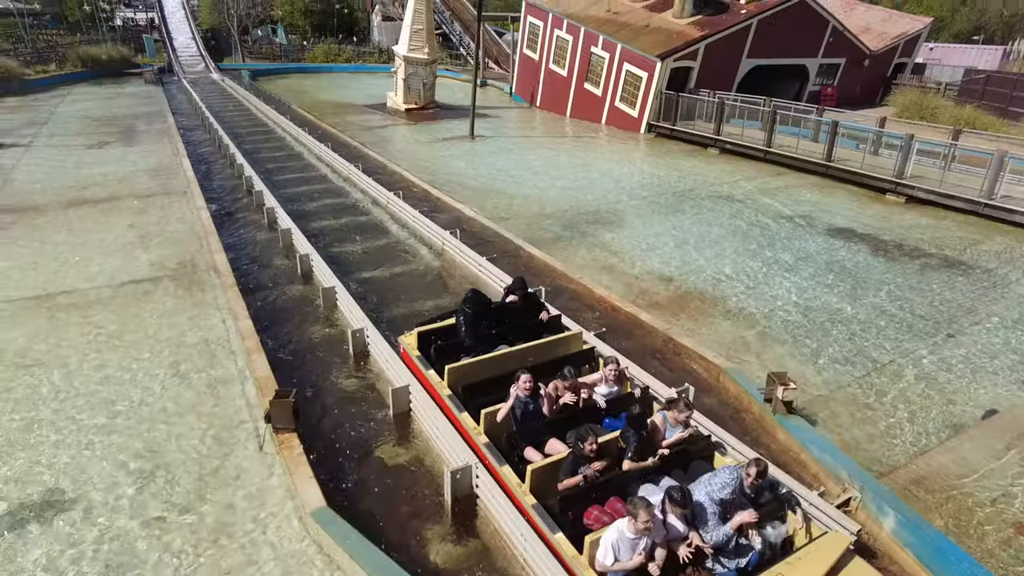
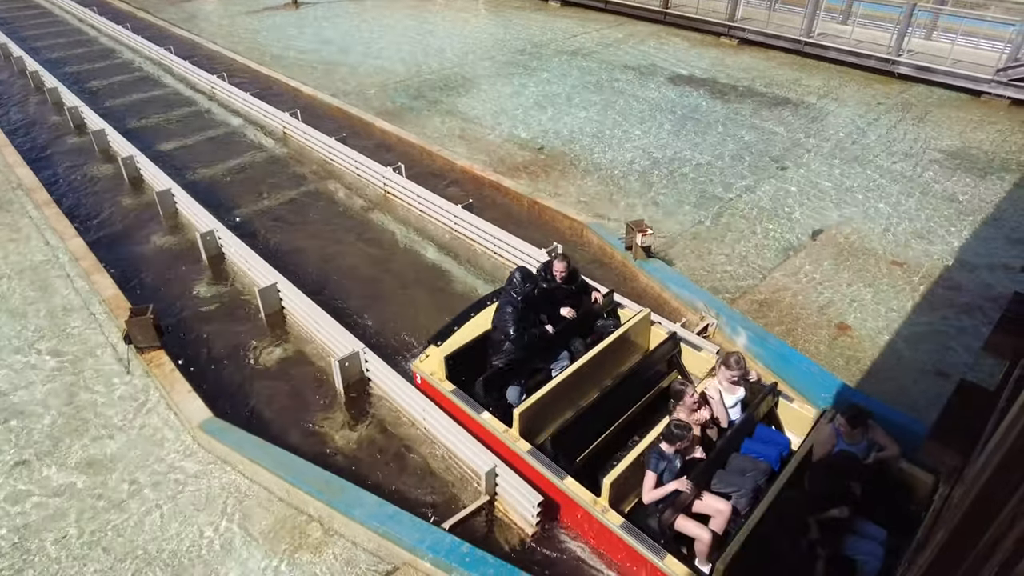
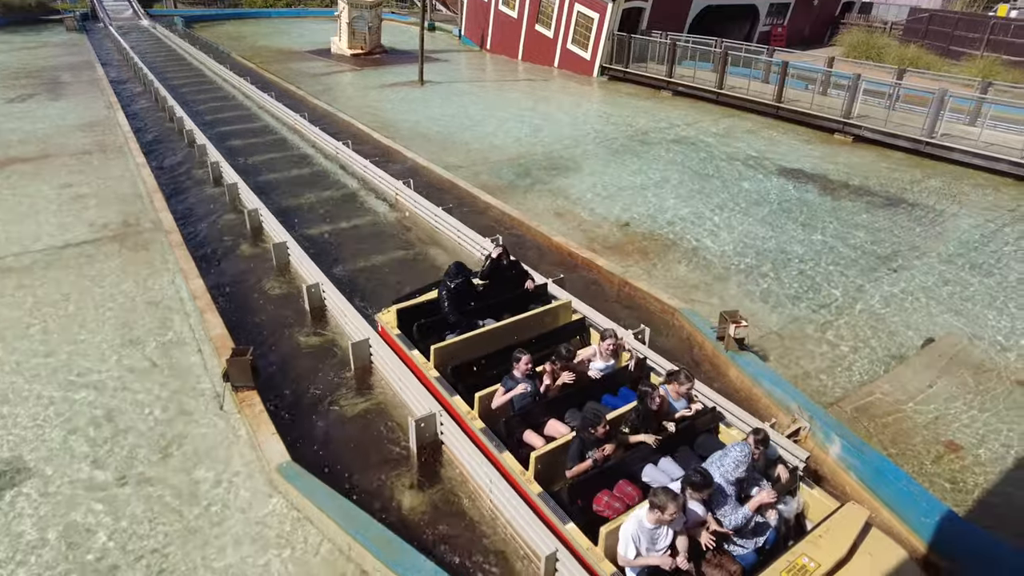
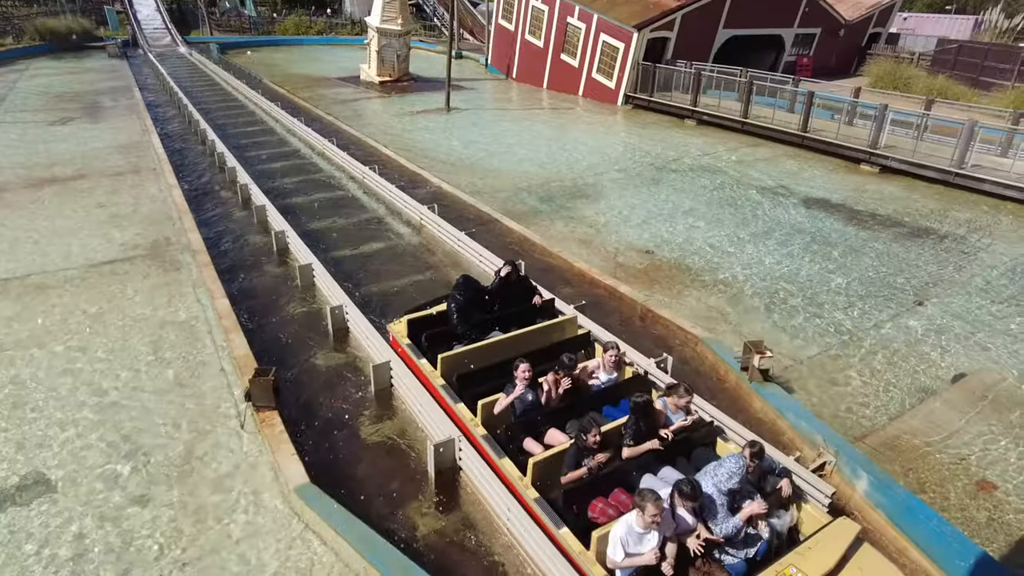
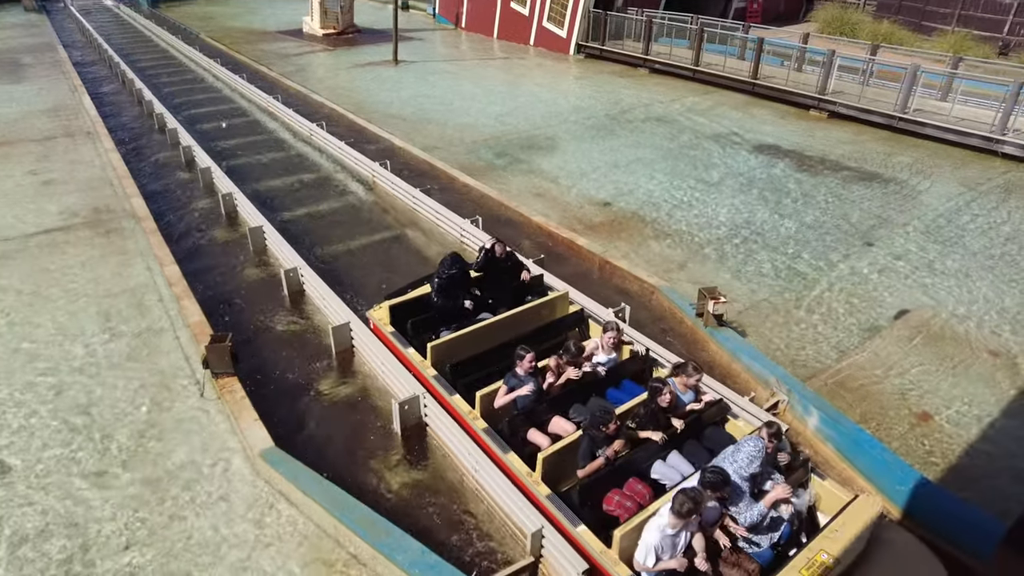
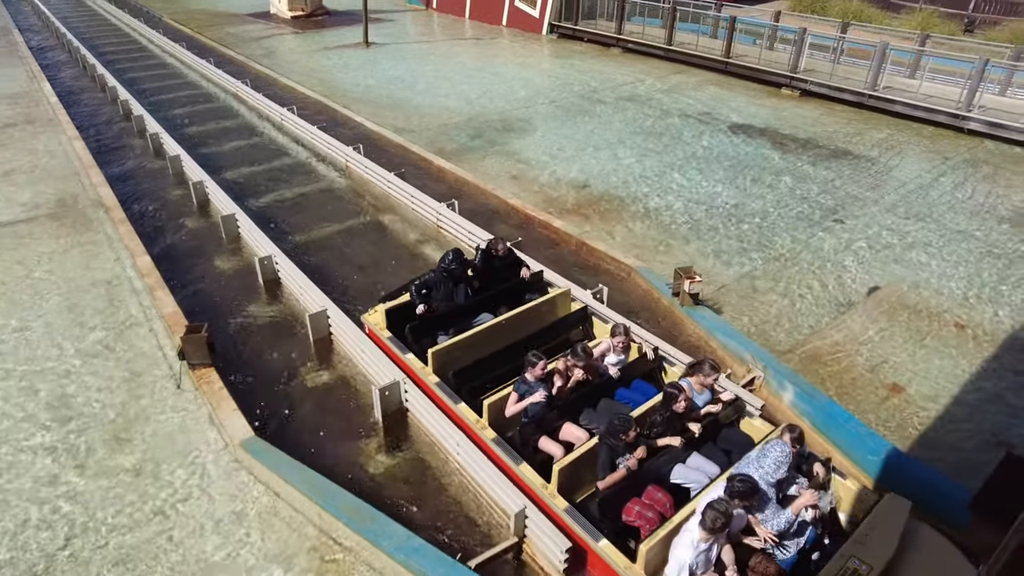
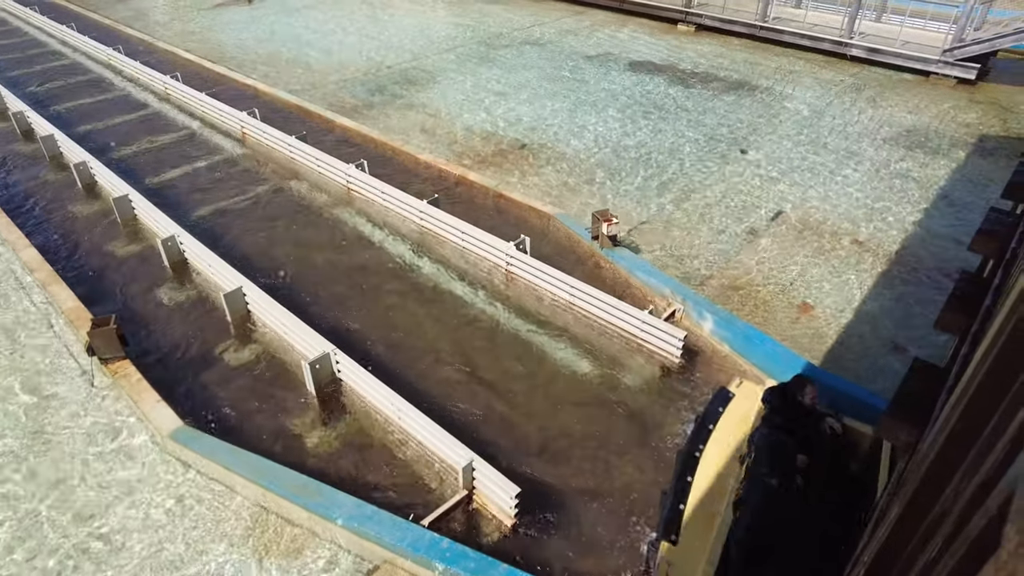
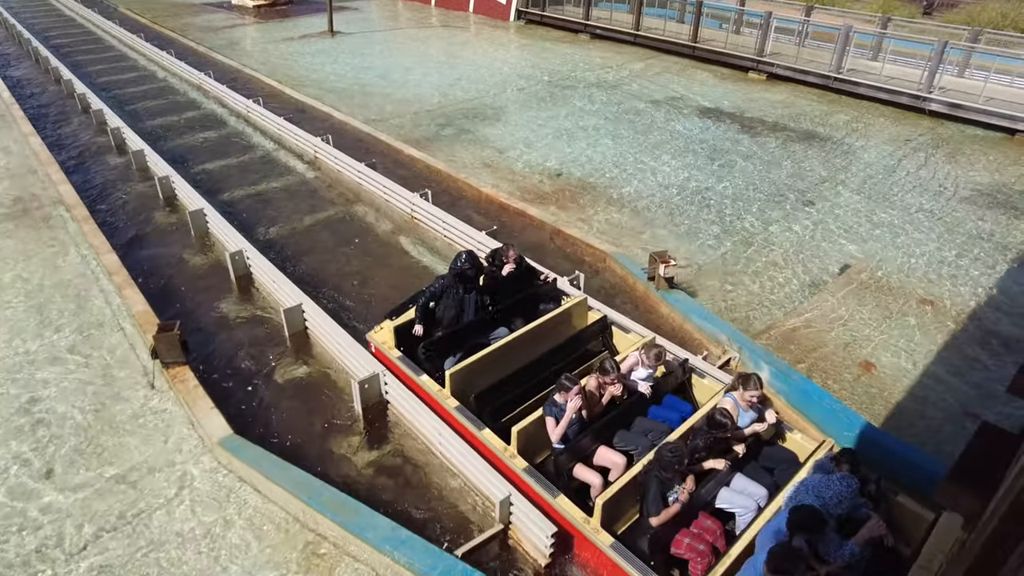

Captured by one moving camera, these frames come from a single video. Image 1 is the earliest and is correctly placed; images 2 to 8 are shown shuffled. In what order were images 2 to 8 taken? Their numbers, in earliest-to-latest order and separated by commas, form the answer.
4, 3, 5, 6, 8, 2, 7
